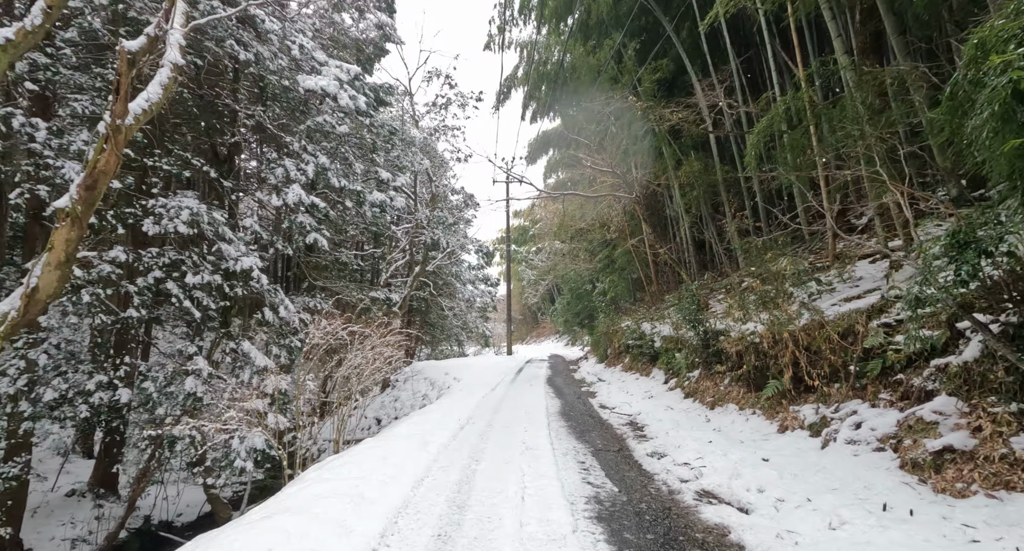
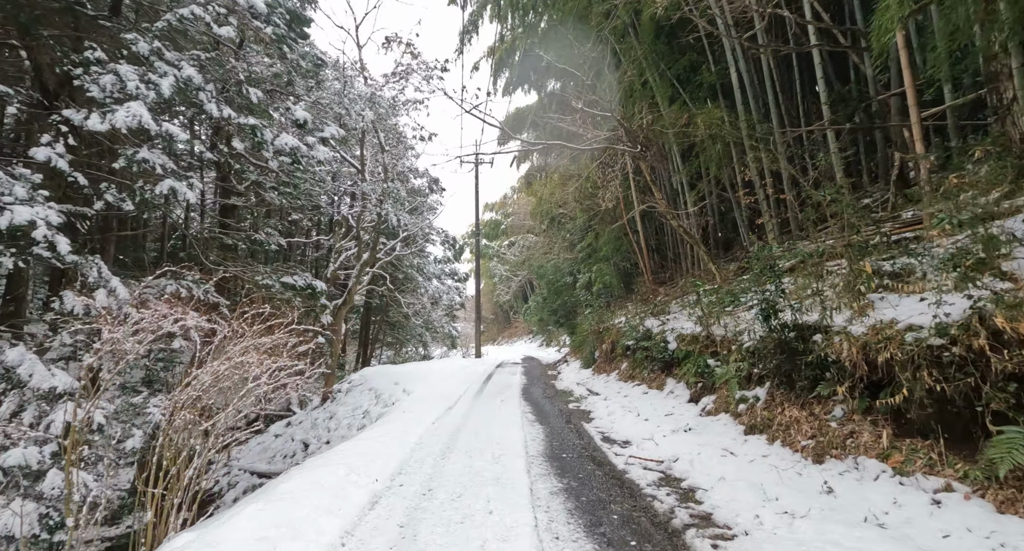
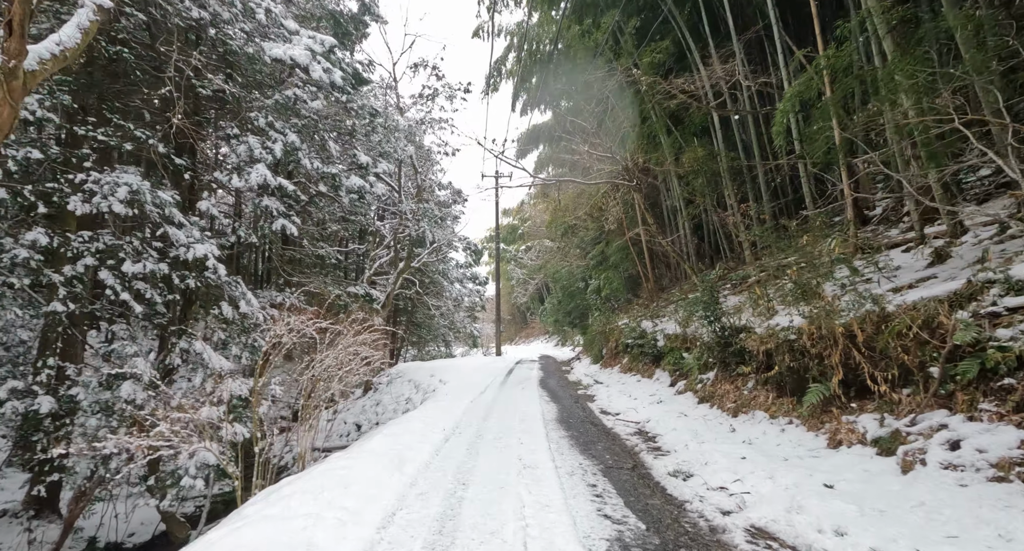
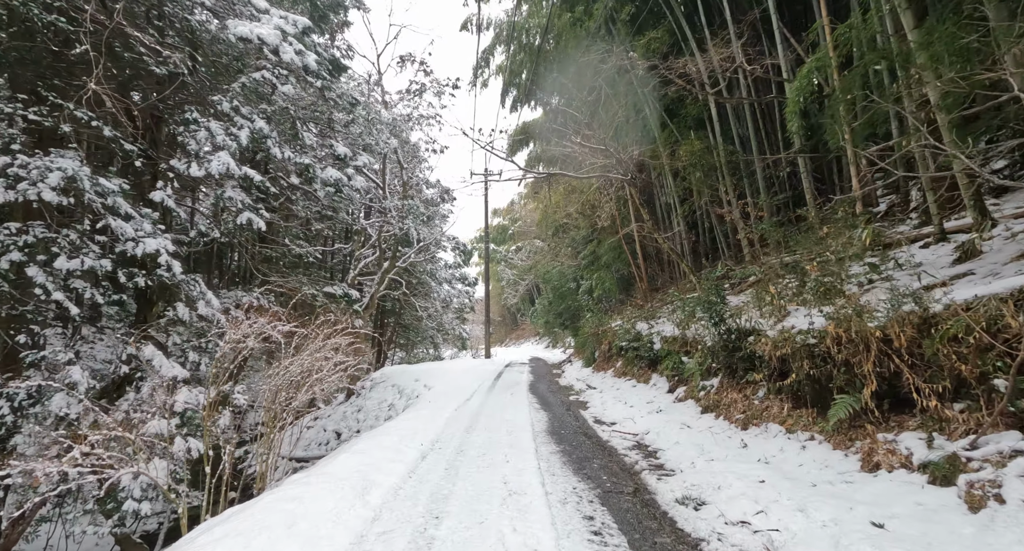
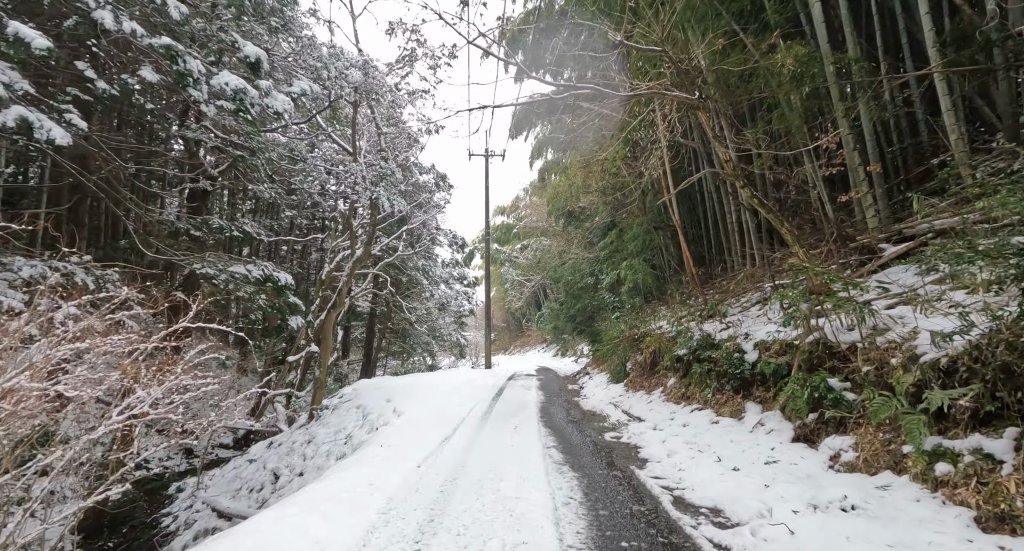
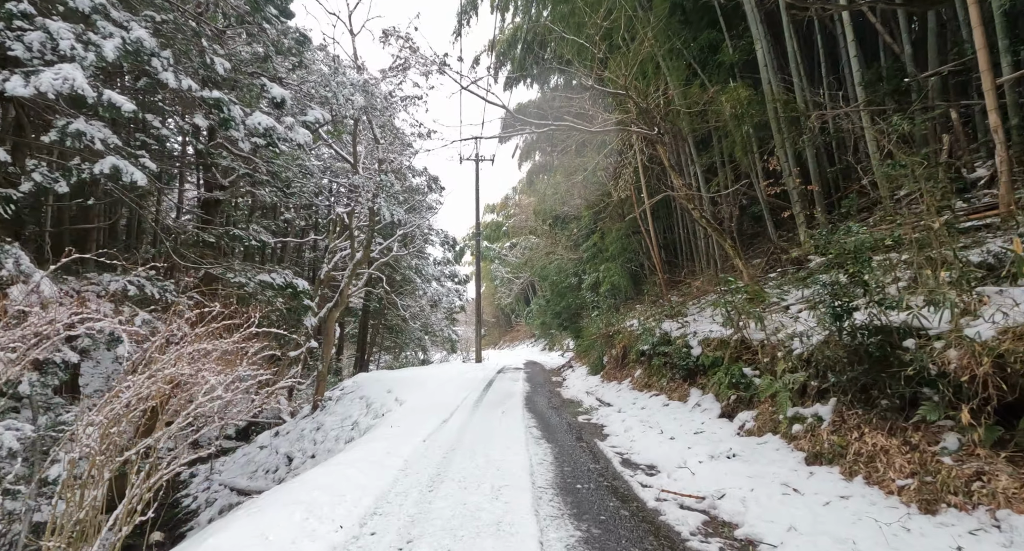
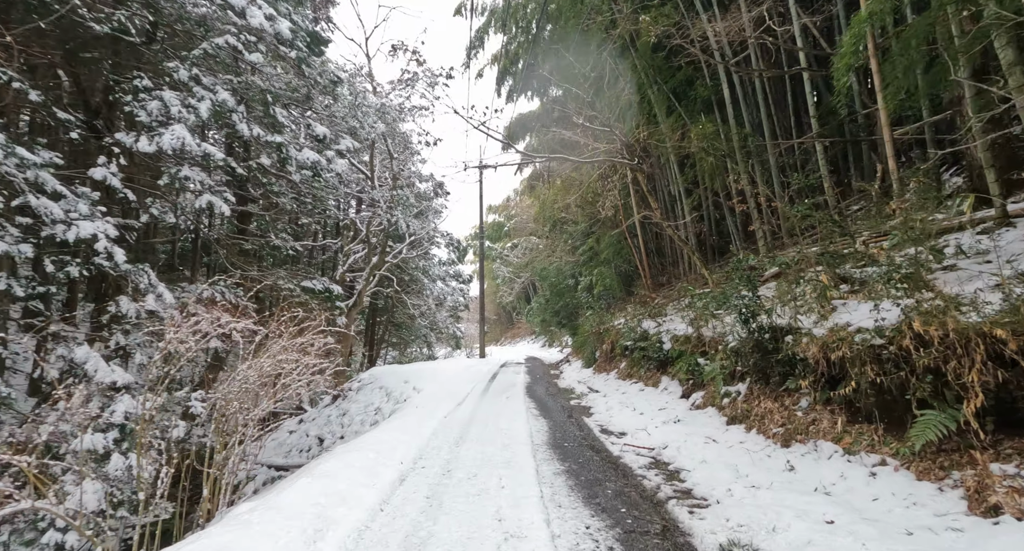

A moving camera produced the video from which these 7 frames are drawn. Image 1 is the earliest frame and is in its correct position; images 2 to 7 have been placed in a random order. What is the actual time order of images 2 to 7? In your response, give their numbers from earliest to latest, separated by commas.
3, 4, 7, 2, 6, 5
